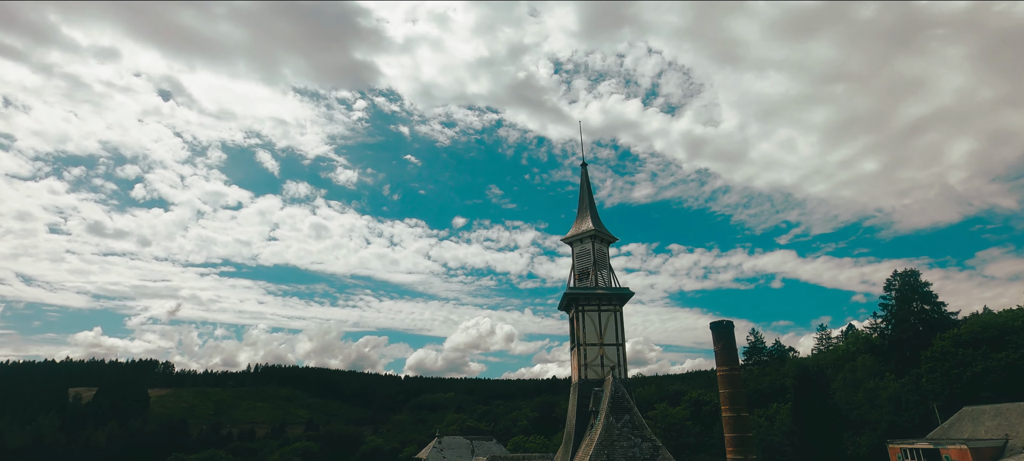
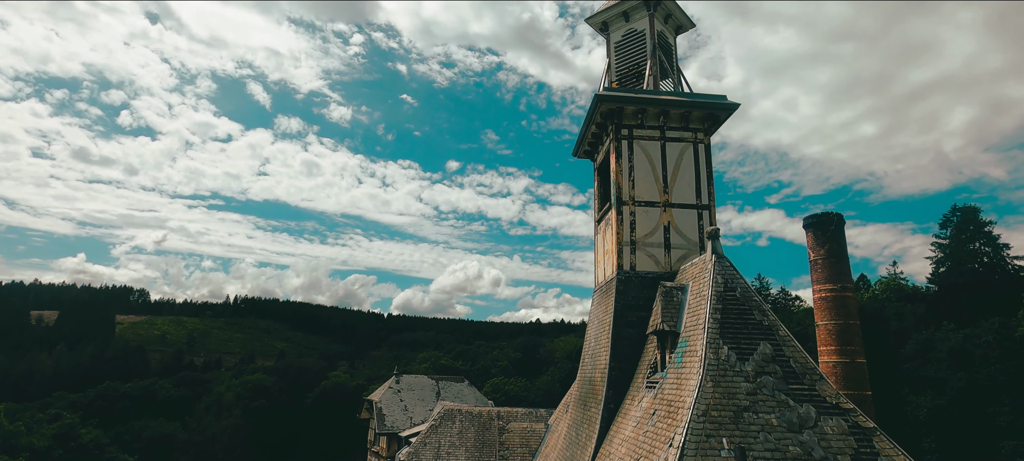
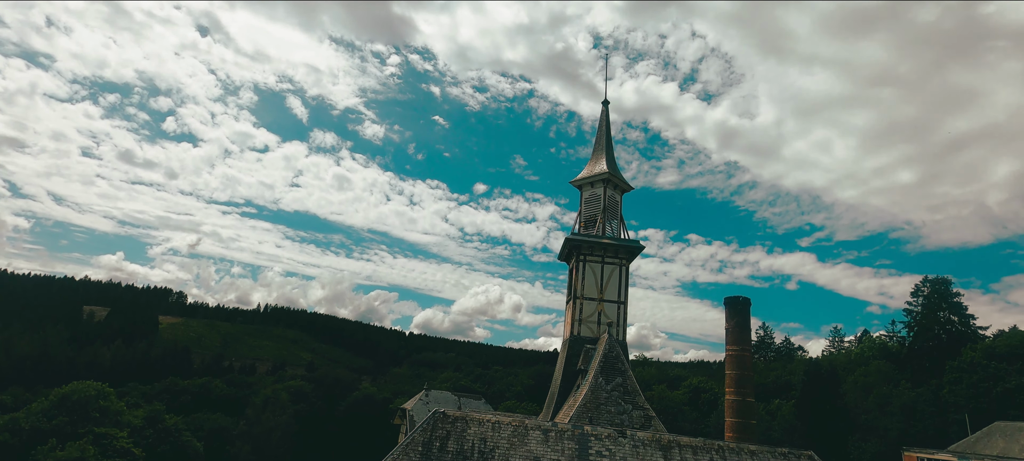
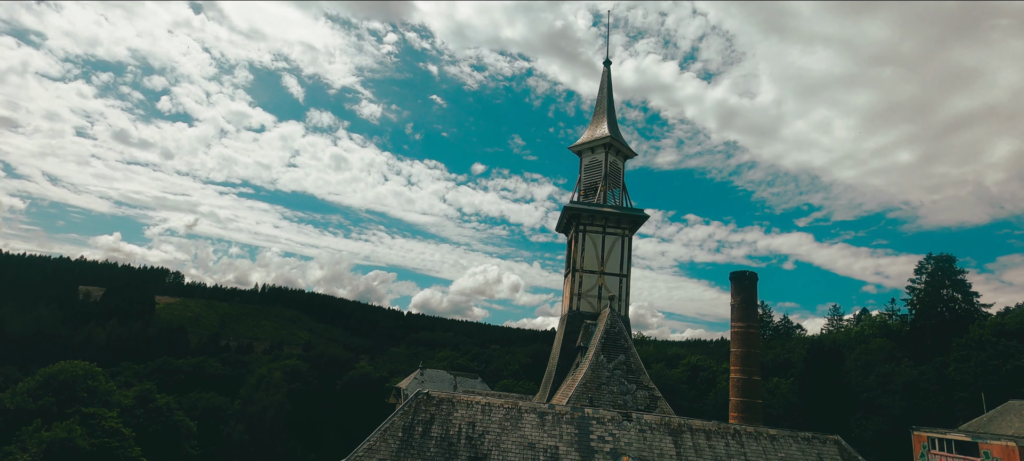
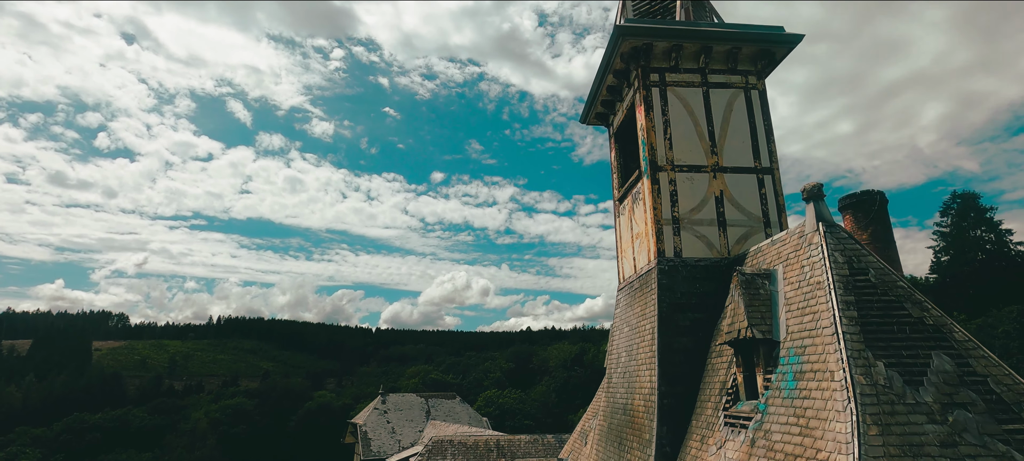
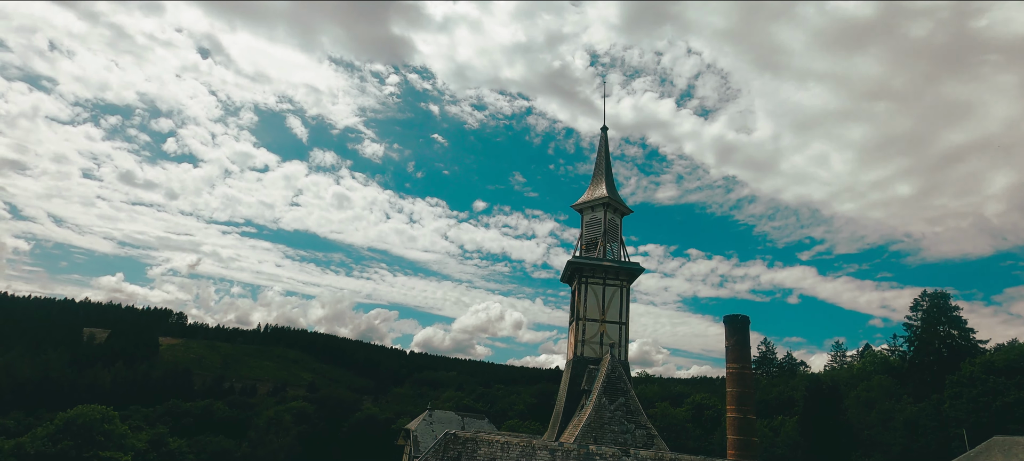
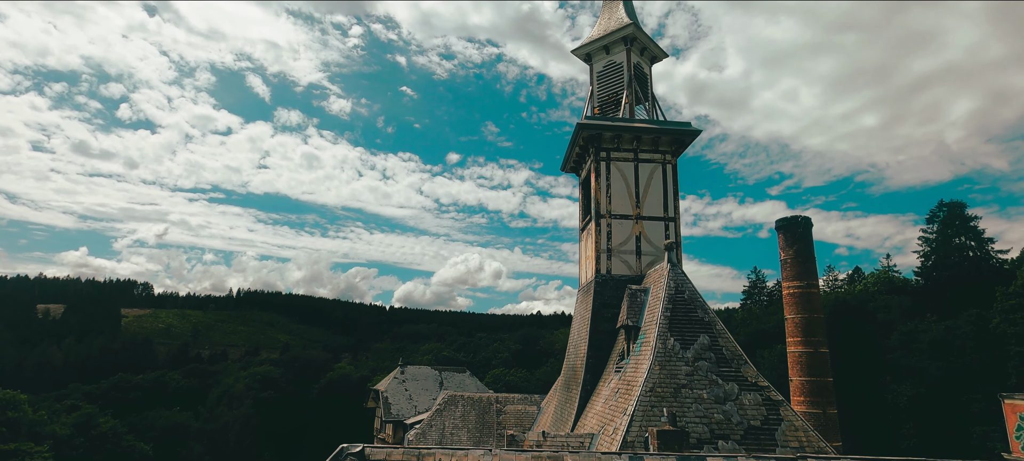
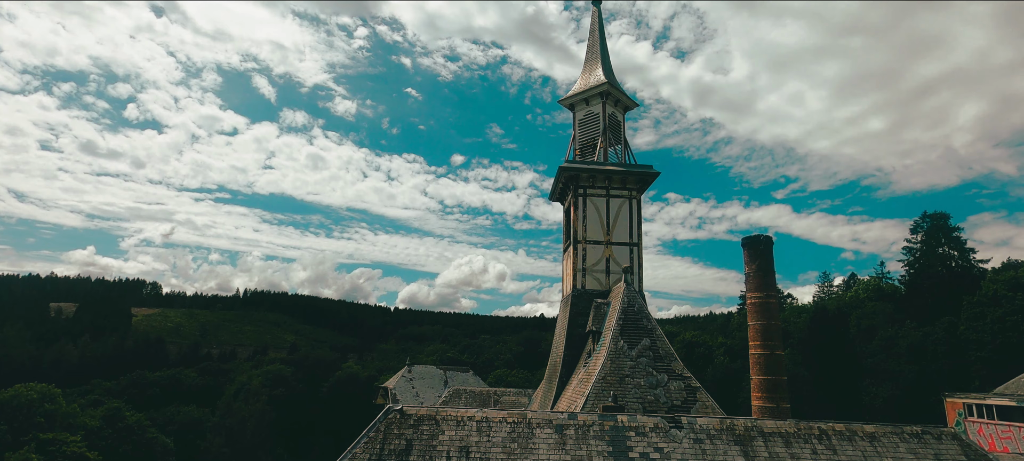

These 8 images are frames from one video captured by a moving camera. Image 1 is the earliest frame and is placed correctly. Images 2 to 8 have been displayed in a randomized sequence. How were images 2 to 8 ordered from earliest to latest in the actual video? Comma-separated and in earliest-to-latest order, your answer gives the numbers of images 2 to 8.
6, 3, 4, 8, 7, 2, 5
